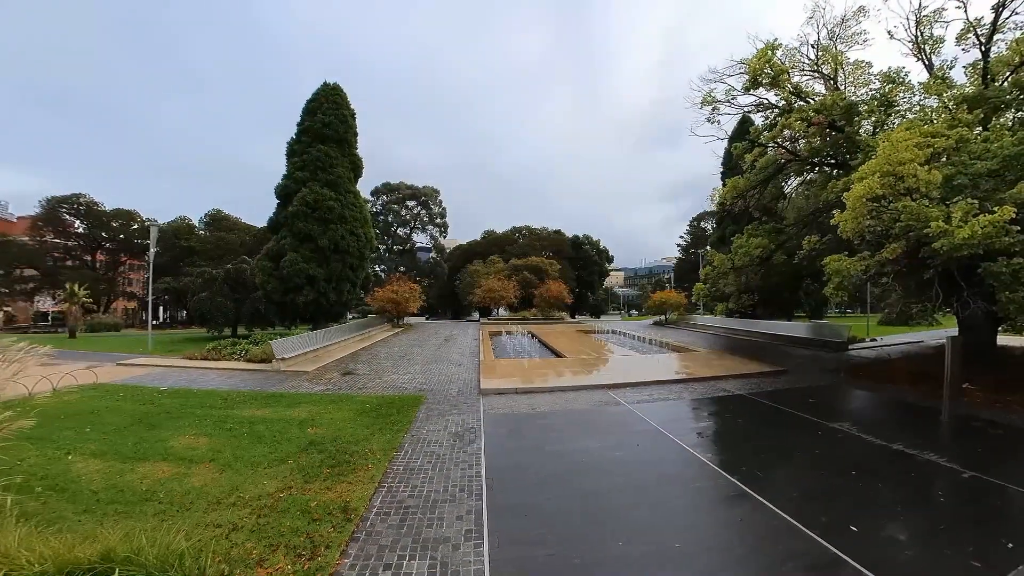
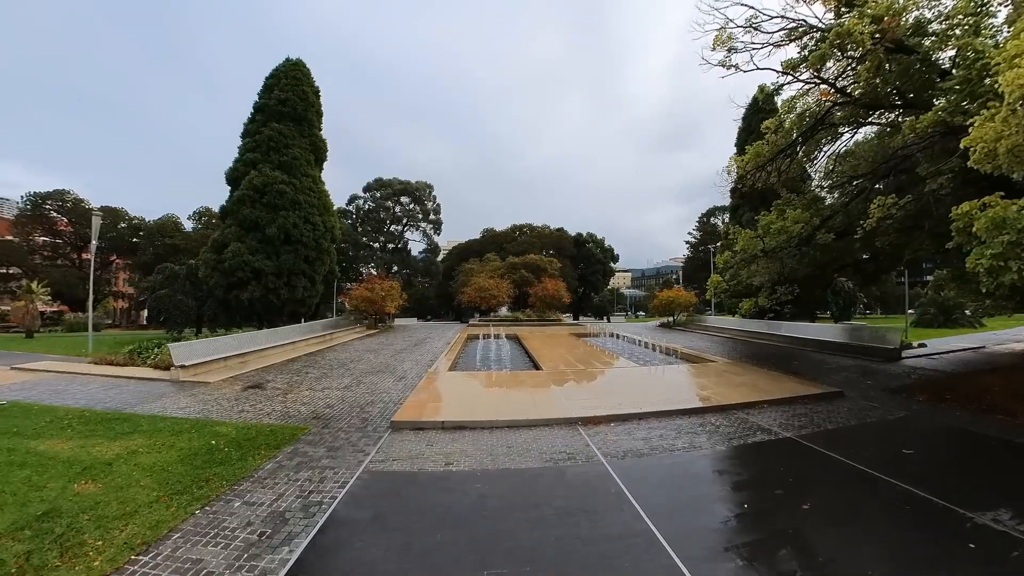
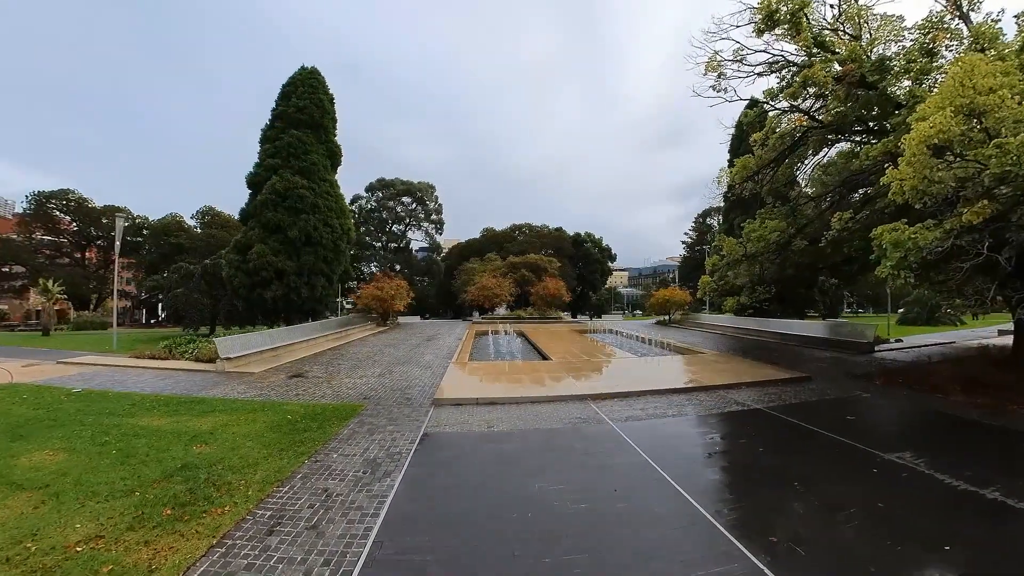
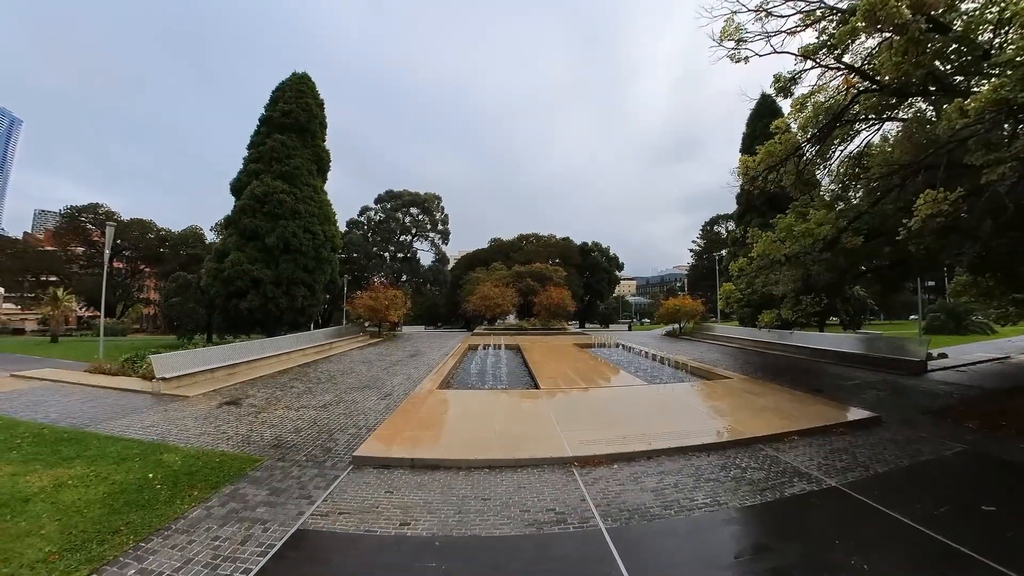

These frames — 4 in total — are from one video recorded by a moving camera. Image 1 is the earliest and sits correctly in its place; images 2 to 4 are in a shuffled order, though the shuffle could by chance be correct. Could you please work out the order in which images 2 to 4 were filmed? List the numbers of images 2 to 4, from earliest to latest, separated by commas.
3, 2, 4
